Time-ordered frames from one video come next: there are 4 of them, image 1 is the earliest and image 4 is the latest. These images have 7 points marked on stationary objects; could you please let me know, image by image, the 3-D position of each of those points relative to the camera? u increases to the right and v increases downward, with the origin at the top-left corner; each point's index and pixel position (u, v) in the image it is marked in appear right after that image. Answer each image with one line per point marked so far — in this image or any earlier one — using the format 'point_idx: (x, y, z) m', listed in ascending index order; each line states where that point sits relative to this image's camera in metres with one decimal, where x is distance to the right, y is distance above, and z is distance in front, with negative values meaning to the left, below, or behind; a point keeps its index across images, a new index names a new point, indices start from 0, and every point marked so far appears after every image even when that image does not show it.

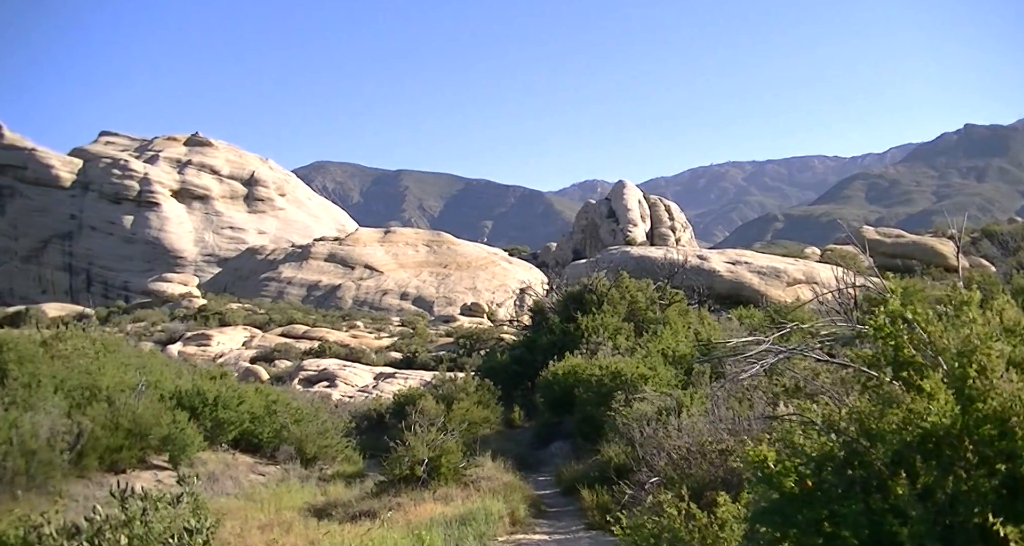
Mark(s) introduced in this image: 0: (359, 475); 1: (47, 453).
0: (-2.3, -2.9, +19.5) m
1: (-5.1, -1.9, +15.0) m
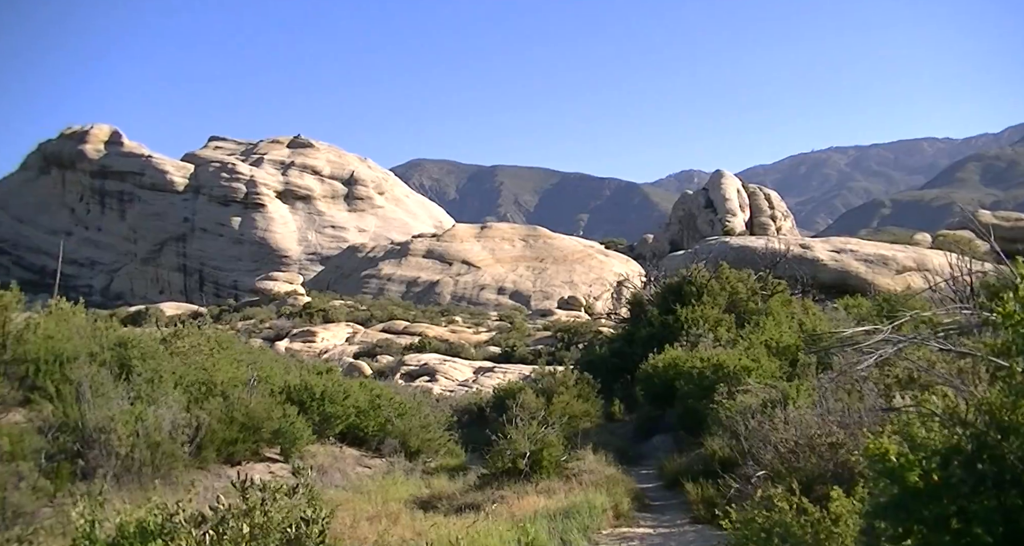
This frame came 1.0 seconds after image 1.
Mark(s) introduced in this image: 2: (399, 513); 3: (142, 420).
0: (-0.7, -2.8, +19.8) m
1: (-3.9, -1.9, +15.5) m
2: (-1.3, -2.8, +15.9) m
3: (-4.2, -1.6, +15.4) m
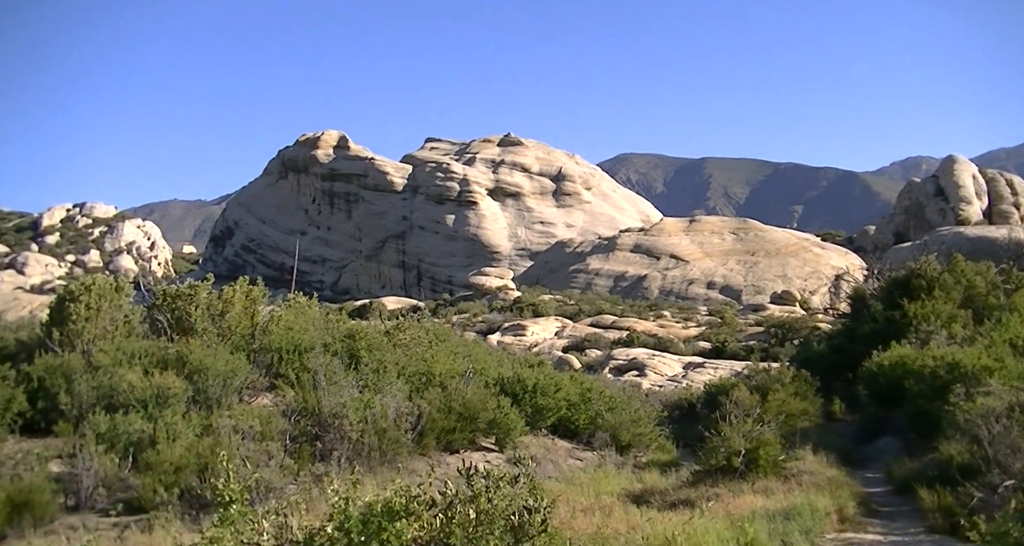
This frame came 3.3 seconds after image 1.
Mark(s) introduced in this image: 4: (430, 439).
0: (+2.4, -2.7, +19.6) m
1: (-1.4, -1.8, +15.8) m
2: (+1.2, -2.7, +15.9) m
3: (-1.6, -1.5, +15.8) m
4: (-1.0, -2.0, +16.8) m
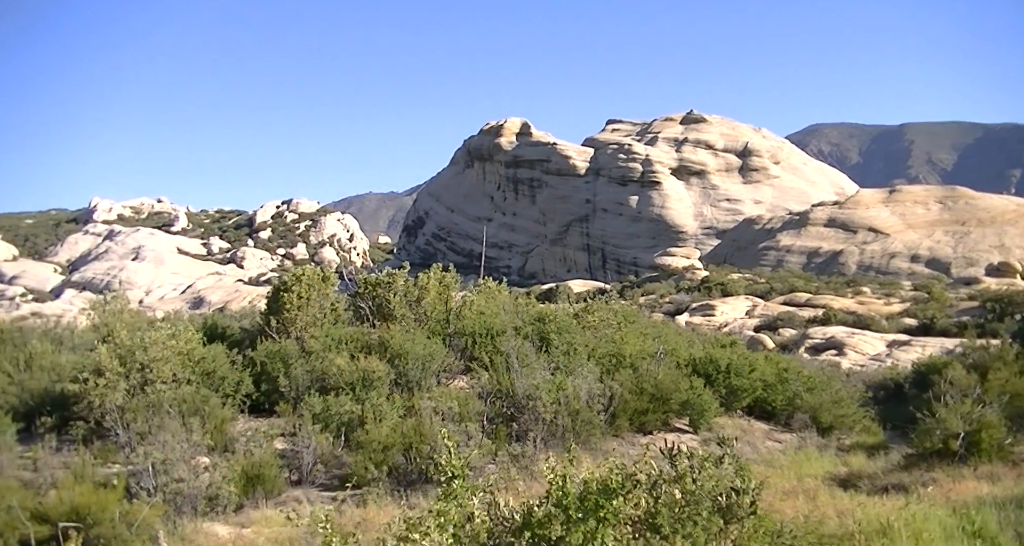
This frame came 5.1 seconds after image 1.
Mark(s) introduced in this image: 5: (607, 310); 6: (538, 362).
0: (+5.1, -2.3, +17.9) m
1: (+0.9, -1.5, +14.7) m
2: (+3.5, -2.4, +14.4) m
3: (+0.6, -1.3, +14.7) m
4: (+1.4, -1.7, +15.6) m
5: (+1.4, -0.5, +18.6) m
6: (+0.3, -1.0, +15.3) m
